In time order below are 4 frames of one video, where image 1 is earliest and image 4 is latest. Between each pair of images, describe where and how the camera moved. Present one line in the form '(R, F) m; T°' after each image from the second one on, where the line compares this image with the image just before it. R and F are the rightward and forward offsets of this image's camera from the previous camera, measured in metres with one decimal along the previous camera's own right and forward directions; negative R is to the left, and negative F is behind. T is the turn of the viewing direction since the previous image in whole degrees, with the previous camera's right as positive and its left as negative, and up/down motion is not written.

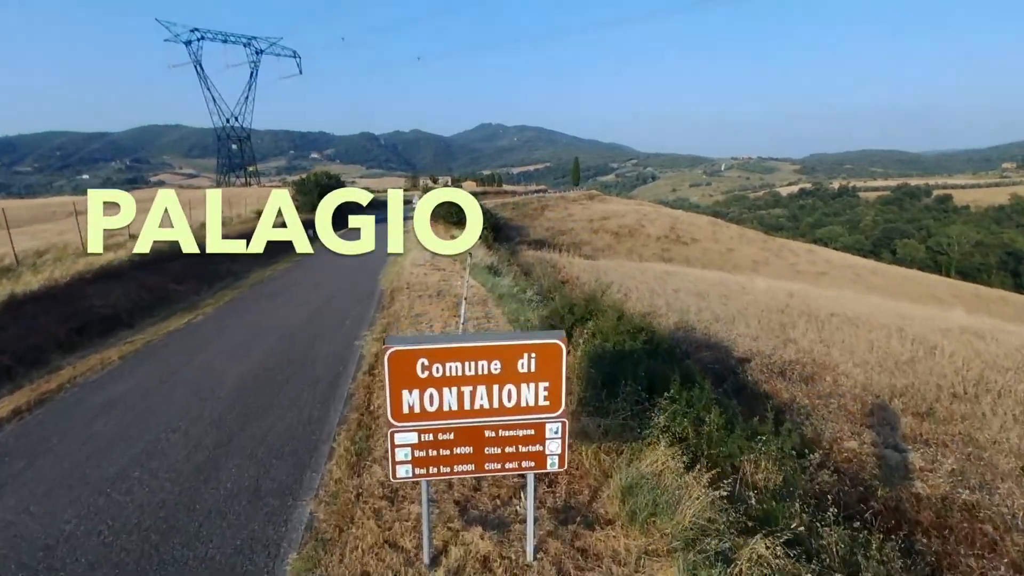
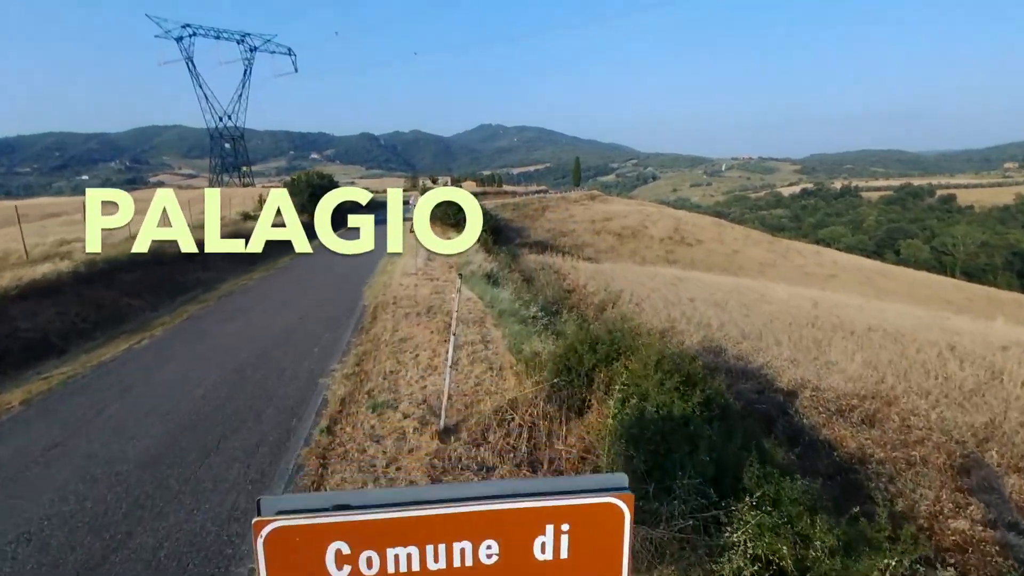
(0.0, +1.0) m; 0°
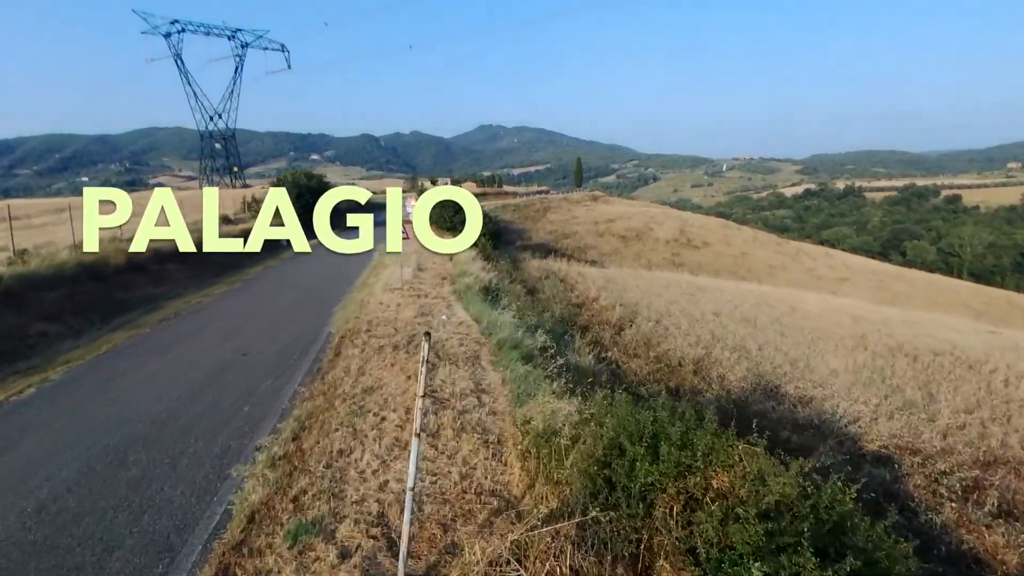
(0.0, +1.3) m; 0°
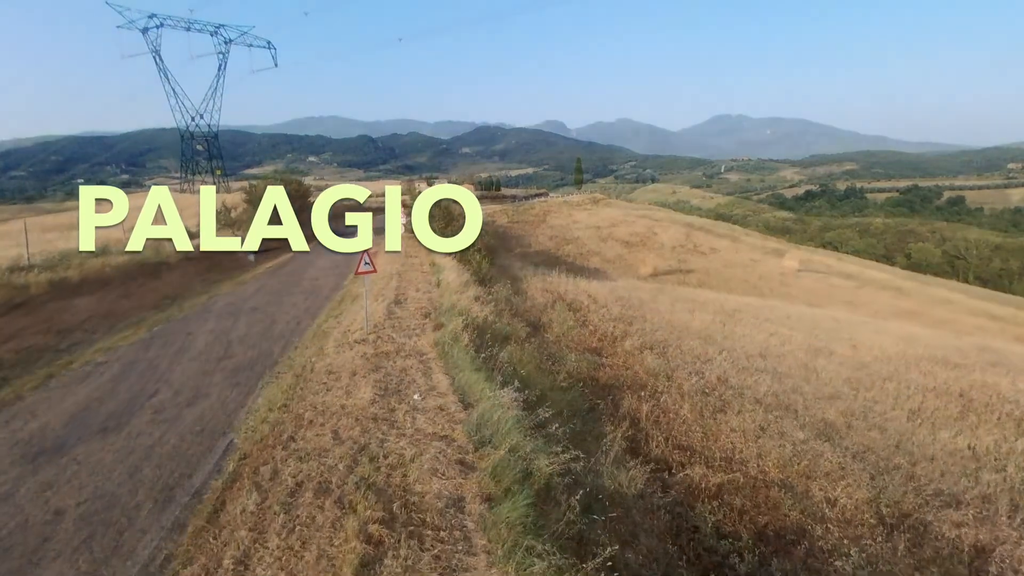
(0.0, +1.9) m; 0°
